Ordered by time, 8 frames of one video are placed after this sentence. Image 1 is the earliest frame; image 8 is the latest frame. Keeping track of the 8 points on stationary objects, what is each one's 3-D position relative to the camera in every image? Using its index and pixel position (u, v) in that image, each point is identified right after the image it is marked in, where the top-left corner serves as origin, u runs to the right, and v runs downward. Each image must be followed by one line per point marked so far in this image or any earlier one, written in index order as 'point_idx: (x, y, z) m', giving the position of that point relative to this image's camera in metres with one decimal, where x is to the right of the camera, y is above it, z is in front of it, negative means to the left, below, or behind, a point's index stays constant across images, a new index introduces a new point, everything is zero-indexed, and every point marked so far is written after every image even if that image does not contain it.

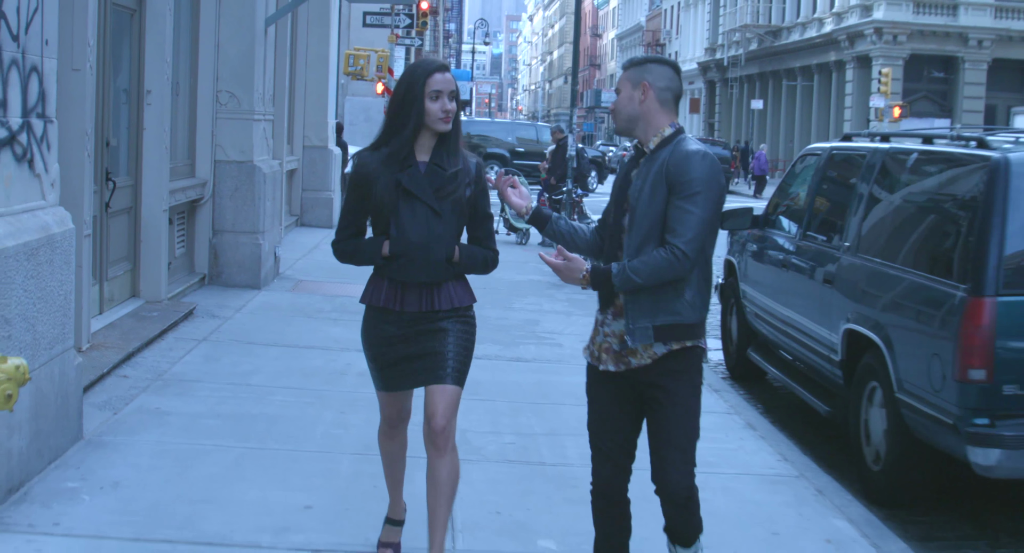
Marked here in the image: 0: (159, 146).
0: (-1.8, +0.6, +7.9) m
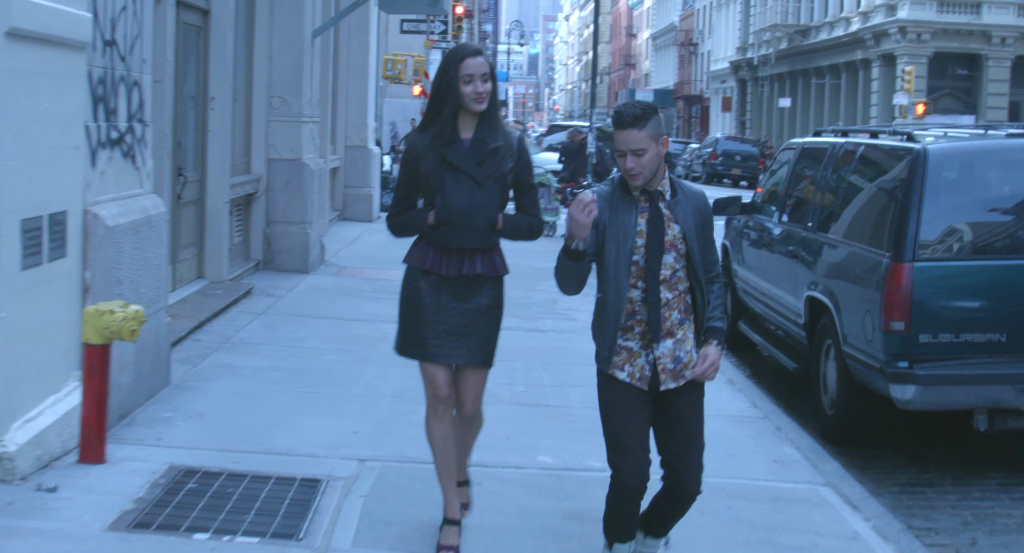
0: (-1.7, +0.7, +9.0) m
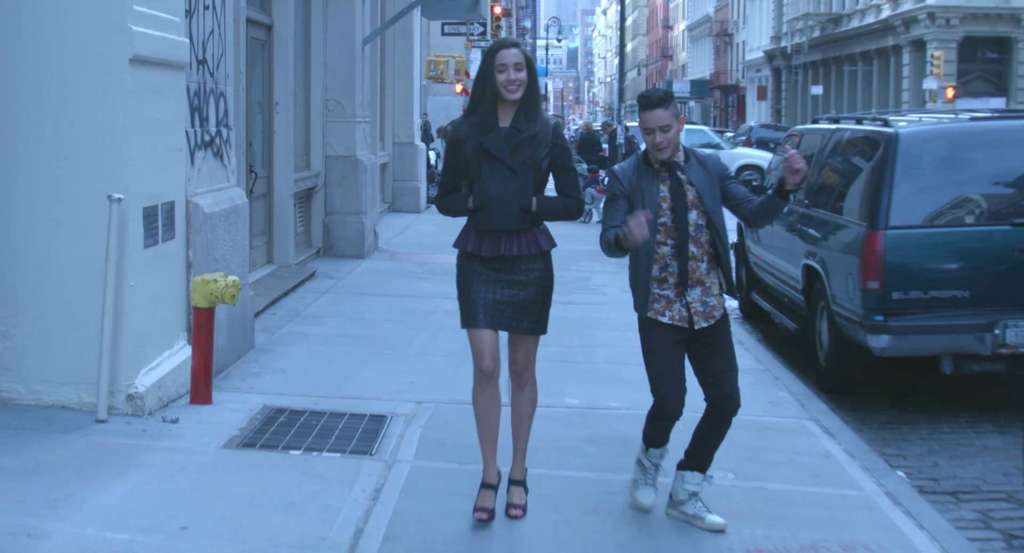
0: (-1.5, +0.8, +10.1) m
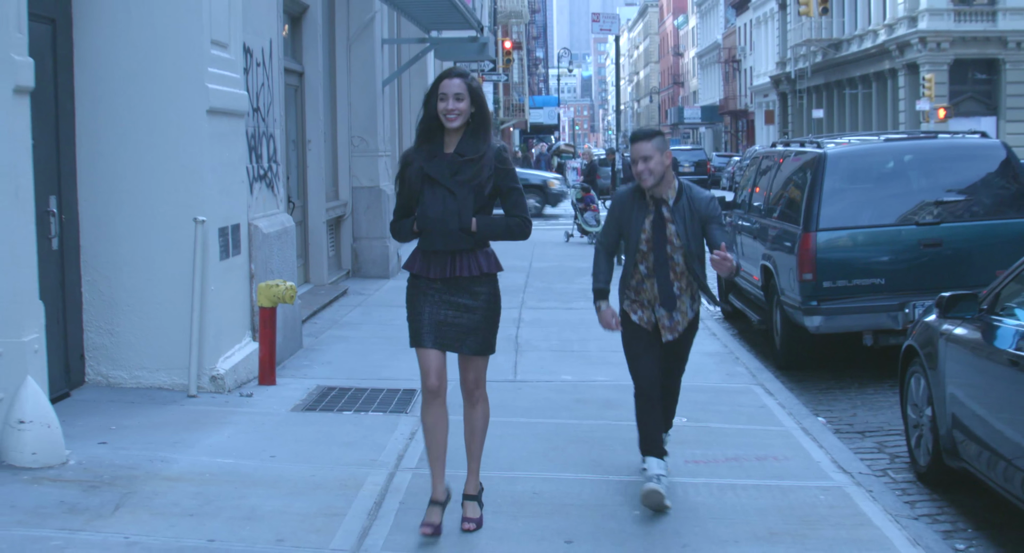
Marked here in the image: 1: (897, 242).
0: (-1.4, +0.7, +11.6) m
1: (+1.9, +0.2, +7.8) m
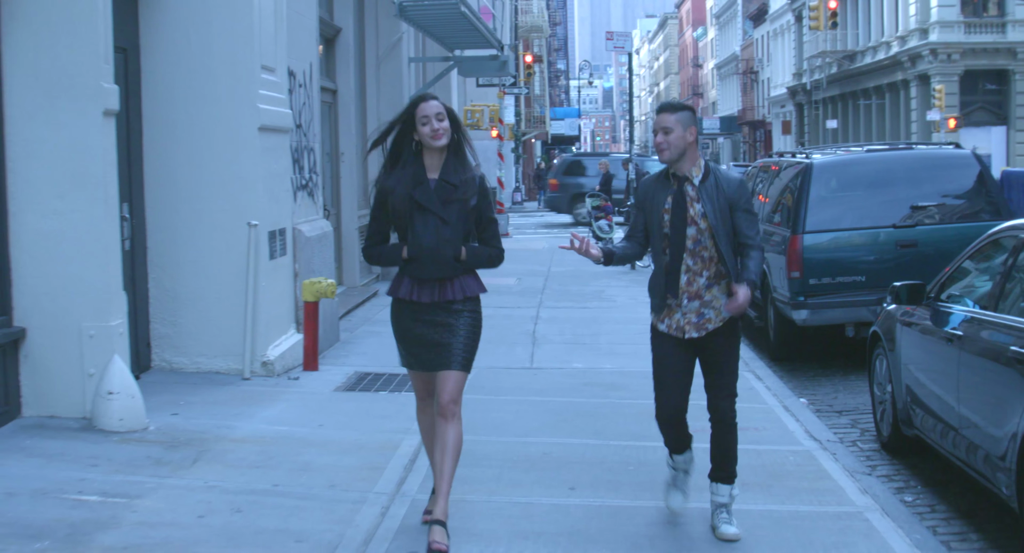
0: (-1.3, +0.7, +12.5) m
1: (+2.0, +0.2, +8.7) m
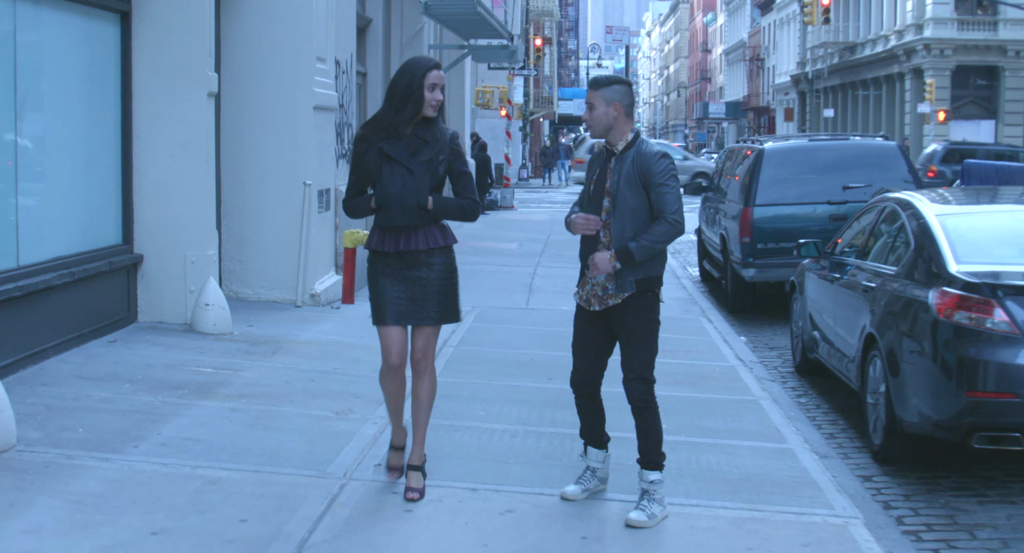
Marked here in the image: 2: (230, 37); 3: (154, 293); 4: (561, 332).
0: (-1.2, +1.1, +14.3) m
1: (+2.0, +0.4, +10.5) m
2: (-1.7, +1.4, +9.5) m
3: (-1.8, -0.1, +7.9) m
4: (+0.3, -0.3, +9.0) m
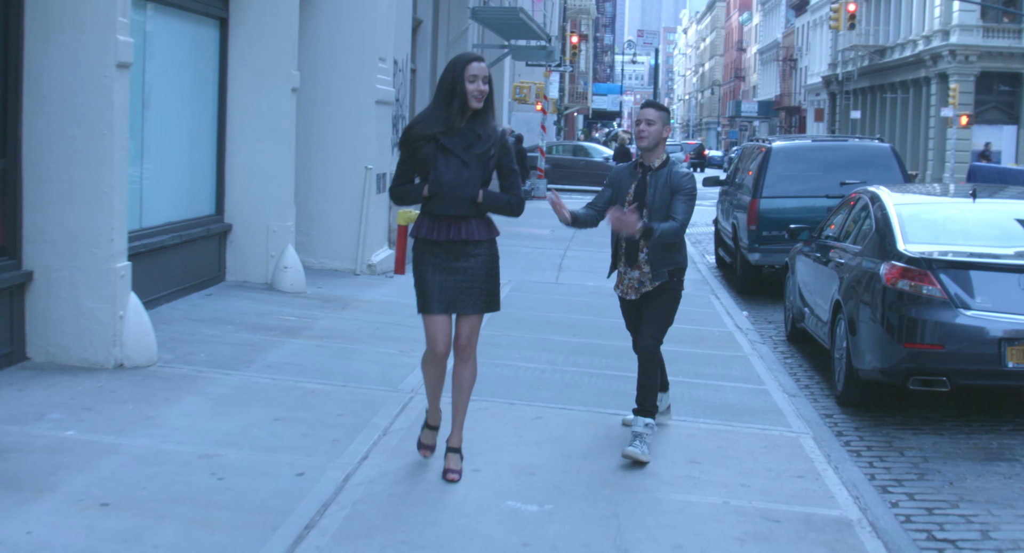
0: (-0.9, +1.3, +15.7) m
1: (+2.3, +0.5, +11.9) m
2: (-1.4, +1.6, +10.9) m
3: (-1.6, +0.1, +9.3) m
4: (+0.5, -0.2, +10.3) m
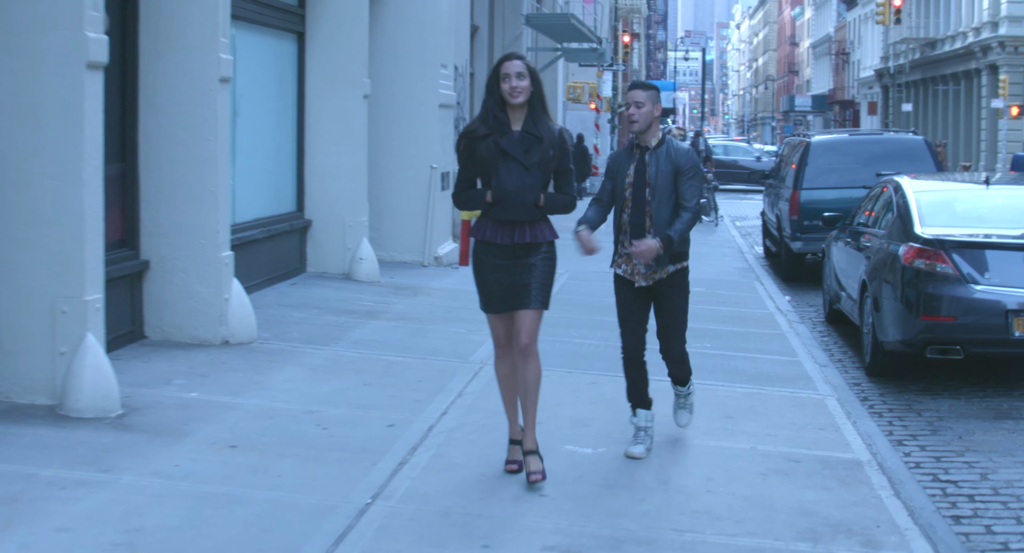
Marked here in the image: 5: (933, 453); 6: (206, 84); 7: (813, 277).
0: (-0.3, +1.4, +16.6) m
1: (+2.7, +0.6, +12.6) m
2: (-1.0, +1.7, +11.8) m
3: (-1.2, +0.2, +10.1) m
4: (+0.9, -0.1, +11.1) m
5: (+1.7, -0.7, +6.2) m
6: (-1.3, +0.8, +6.8) m
7: (+2.6, 0.0, +13.5) m
